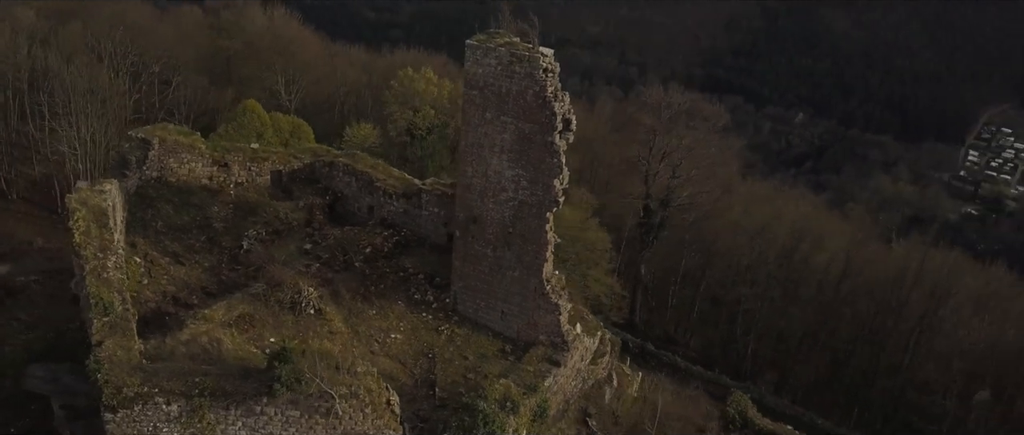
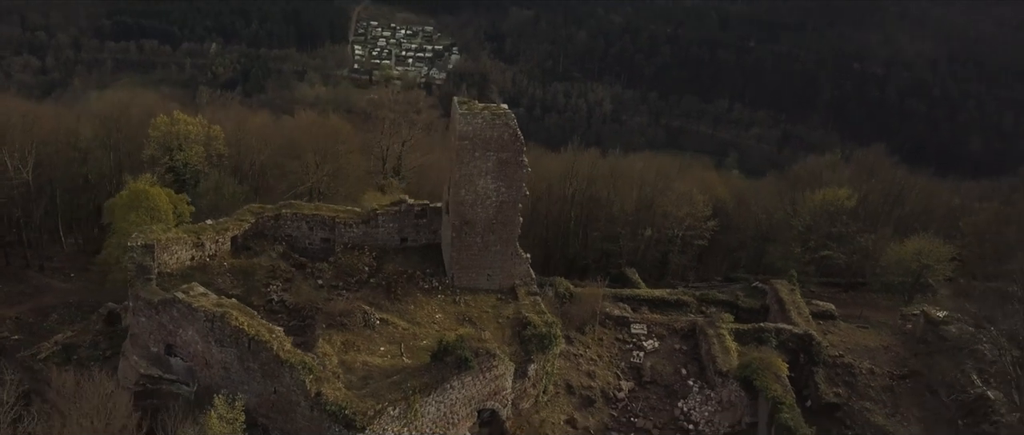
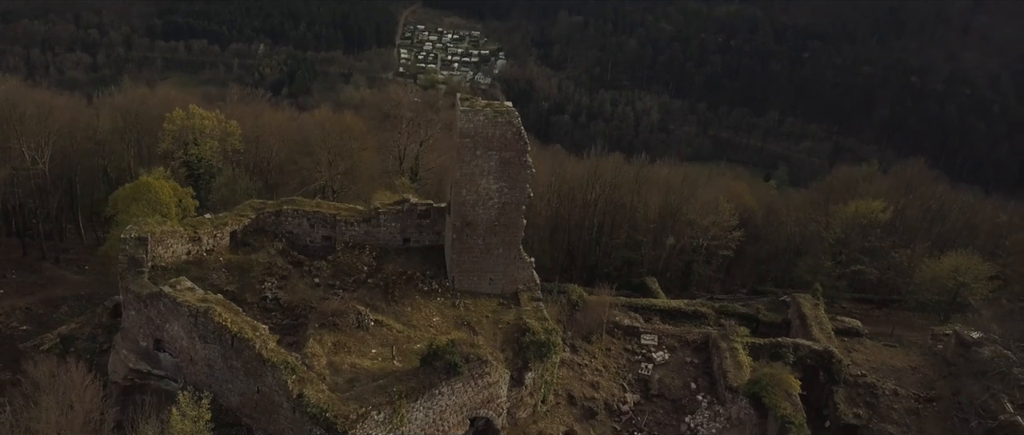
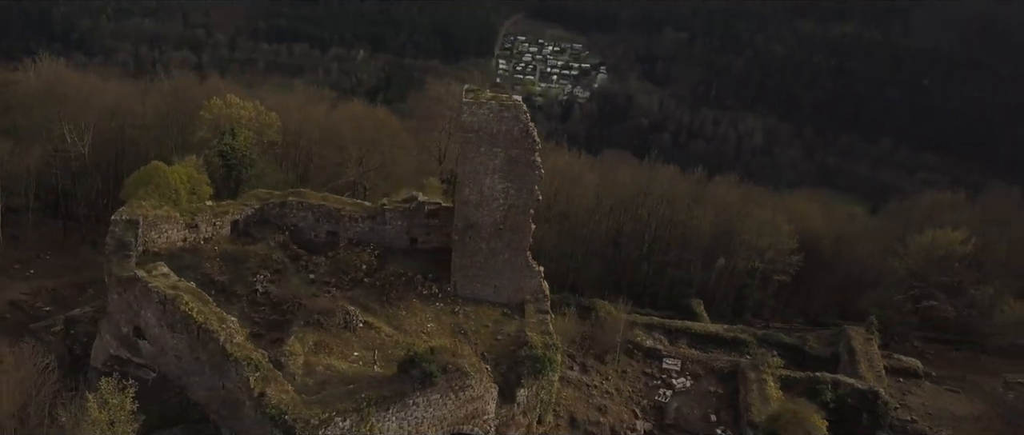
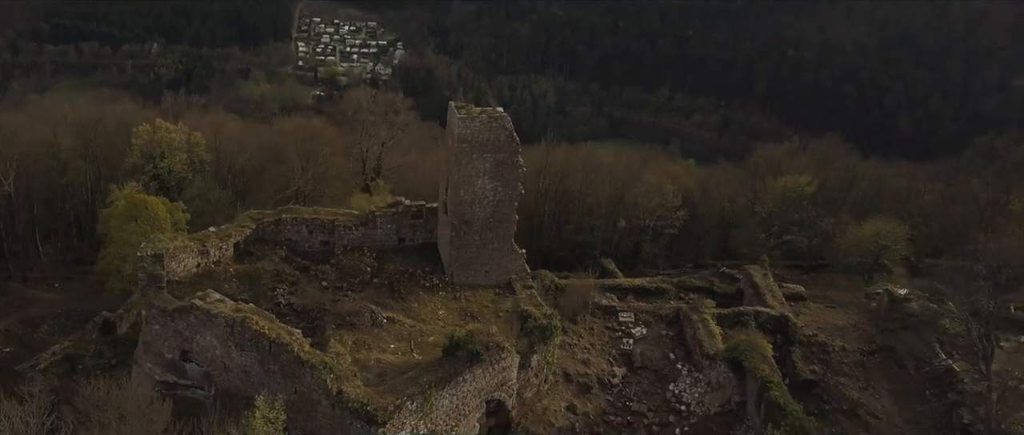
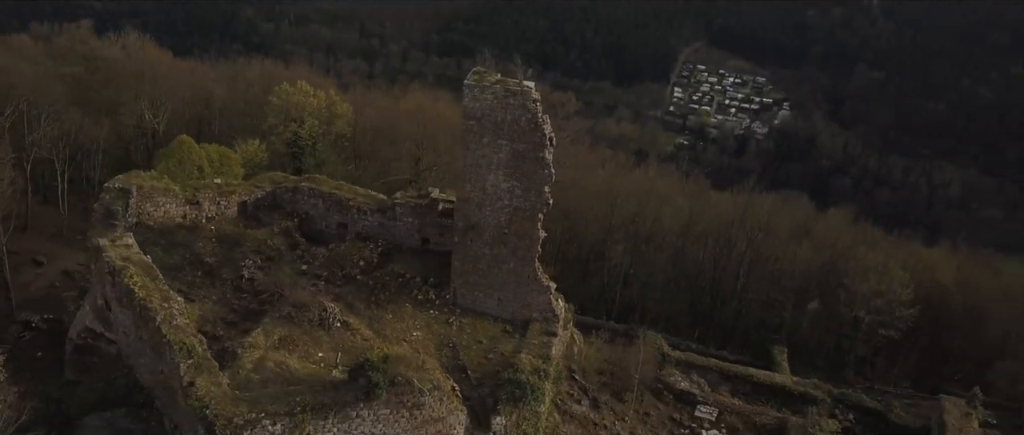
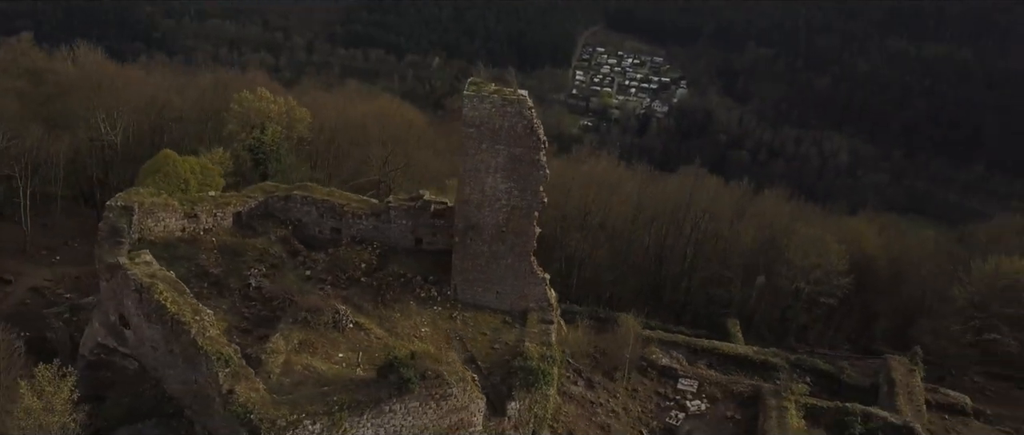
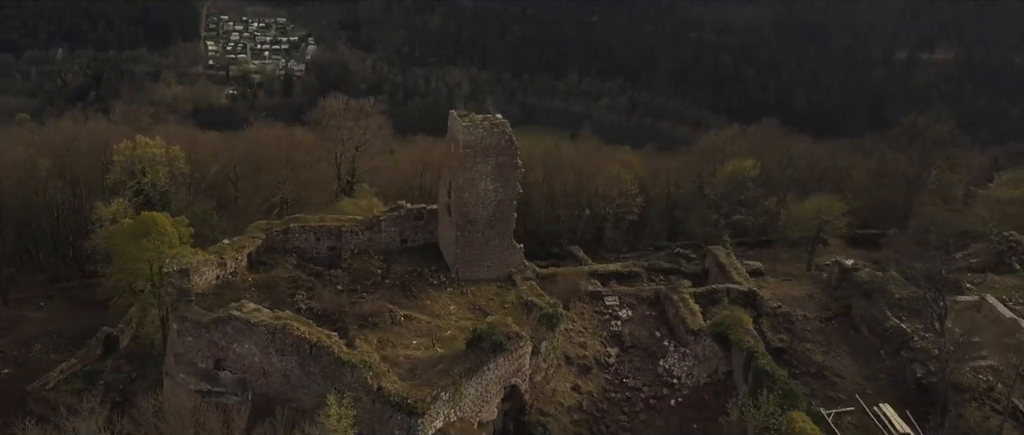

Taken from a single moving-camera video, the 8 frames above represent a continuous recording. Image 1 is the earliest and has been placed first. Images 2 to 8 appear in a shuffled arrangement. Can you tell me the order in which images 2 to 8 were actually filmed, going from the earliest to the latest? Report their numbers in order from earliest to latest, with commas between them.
6, 7, 4, 3, 2, 5, 8
